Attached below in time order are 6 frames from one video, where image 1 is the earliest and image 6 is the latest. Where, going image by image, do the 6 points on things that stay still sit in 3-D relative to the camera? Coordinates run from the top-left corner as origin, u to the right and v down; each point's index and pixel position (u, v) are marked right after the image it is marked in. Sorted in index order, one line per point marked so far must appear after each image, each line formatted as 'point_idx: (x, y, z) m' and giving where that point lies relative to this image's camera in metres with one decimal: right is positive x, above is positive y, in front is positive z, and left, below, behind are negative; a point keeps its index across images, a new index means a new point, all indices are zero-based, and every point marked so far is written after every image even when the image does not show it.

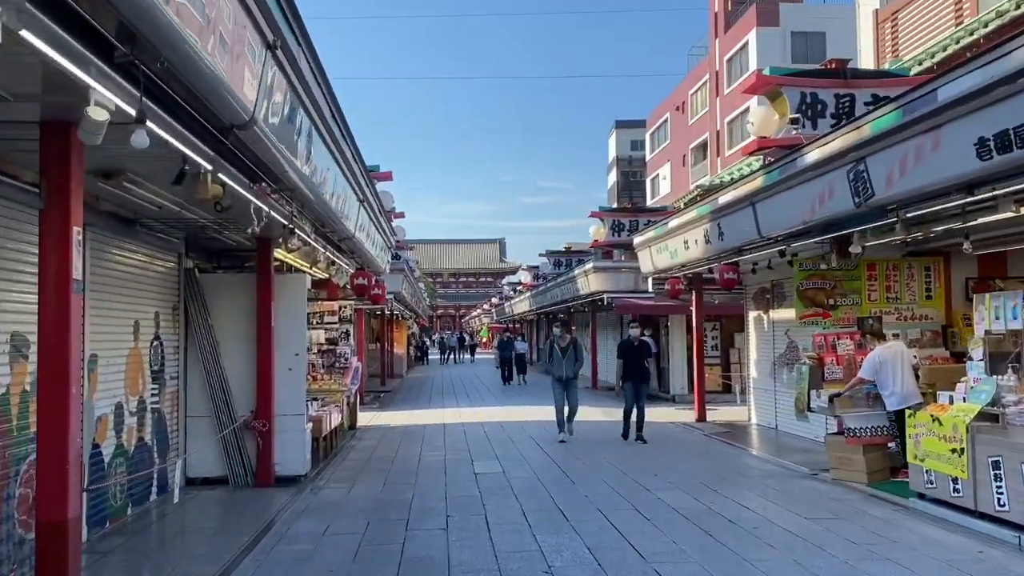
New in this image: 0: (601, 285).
0: (+1.9, +0.1, +18.7) m
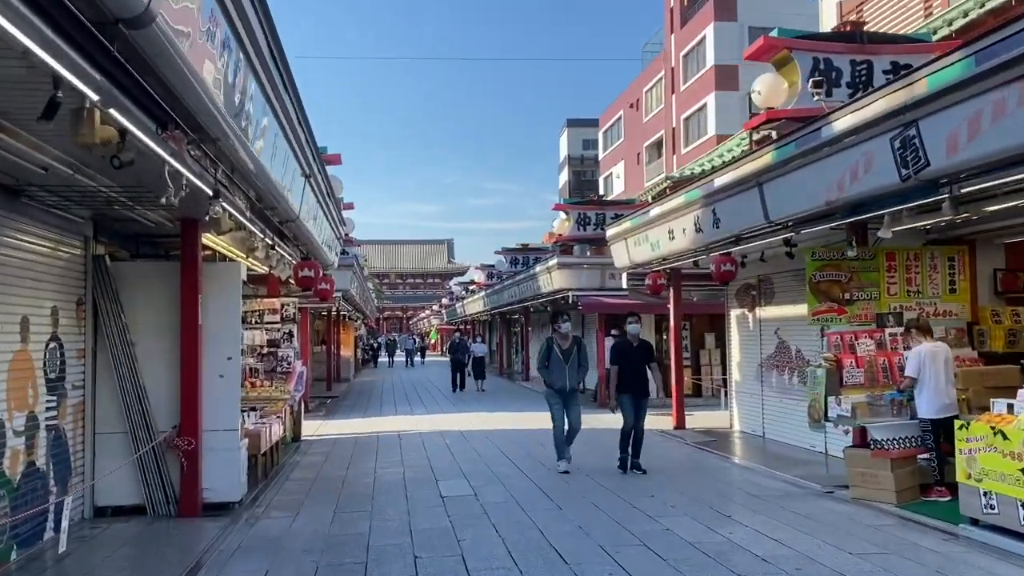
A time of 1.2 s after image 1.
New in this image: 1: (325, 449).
0: (+1.1, +0.1, +17.5) m
1: (-2.5, -2.1, +11.7) m
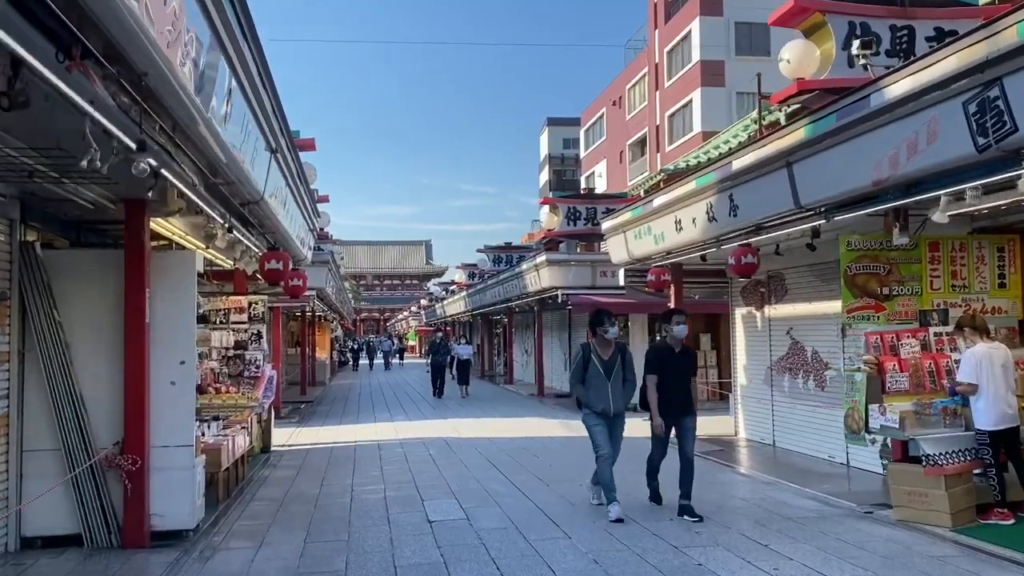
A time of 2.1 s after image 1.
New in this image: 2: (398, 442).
0: (+0.8, +0.1, +16.5) m
1: (-2.6, -2.1, +10.7) m
2: (-1.5, -2.1, +11.9) m
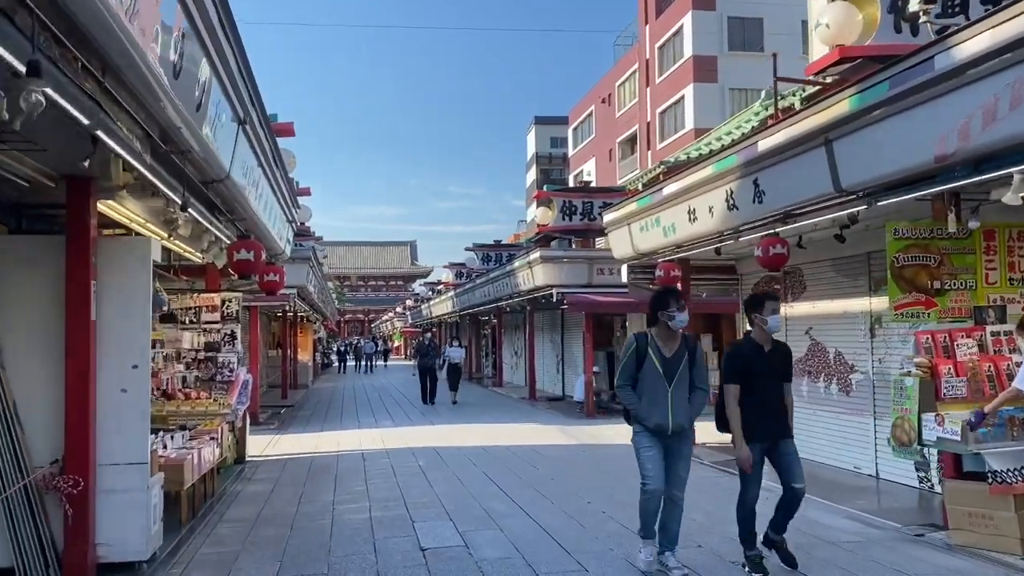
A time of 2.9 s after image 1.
0: (+0.7, +0.2, +15.7) m
1: (-2.6, -2.0, +9.8) m
2: (-1.6, -2.0, +11.0) m
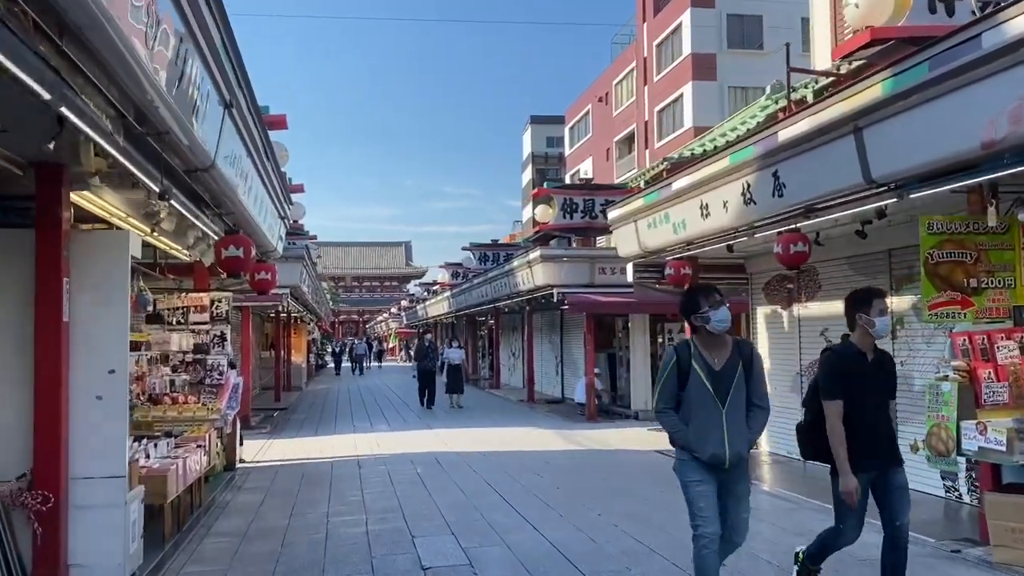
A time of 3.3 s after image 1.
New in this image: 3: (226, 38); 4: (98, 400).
0: (+0.7, +0.2, +15.3) m
1: (-2.6, -2.0, +9.3) m
2: (-1.6, -2.0, +10.5) m
3: (-1.8, +1.5, +5.5) m
4: (-2.4, -0.6, +5.1) m
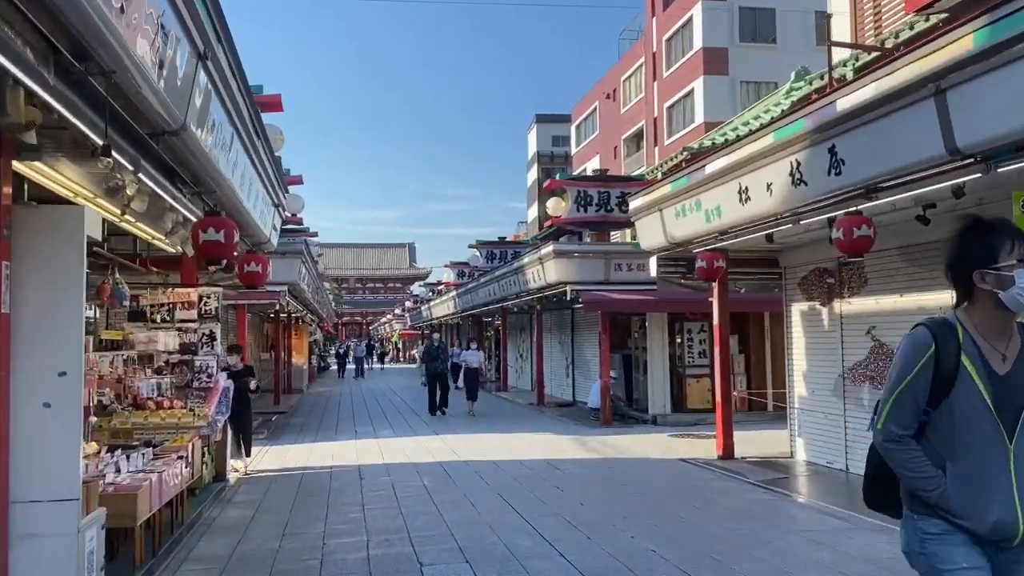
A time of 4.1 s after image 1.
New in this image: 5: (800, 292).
0: (+0.8, +0.2, +14.4) m
1: (-2.5, -2.0, +8.5) m
2: (-1.4, -2.0, +9.7) m
3: (-1.6, +1.6, +4.7) m
4: (-2.2, -0.6, +4.3) m
5: (+3.2, 0.0, +9.7) m
